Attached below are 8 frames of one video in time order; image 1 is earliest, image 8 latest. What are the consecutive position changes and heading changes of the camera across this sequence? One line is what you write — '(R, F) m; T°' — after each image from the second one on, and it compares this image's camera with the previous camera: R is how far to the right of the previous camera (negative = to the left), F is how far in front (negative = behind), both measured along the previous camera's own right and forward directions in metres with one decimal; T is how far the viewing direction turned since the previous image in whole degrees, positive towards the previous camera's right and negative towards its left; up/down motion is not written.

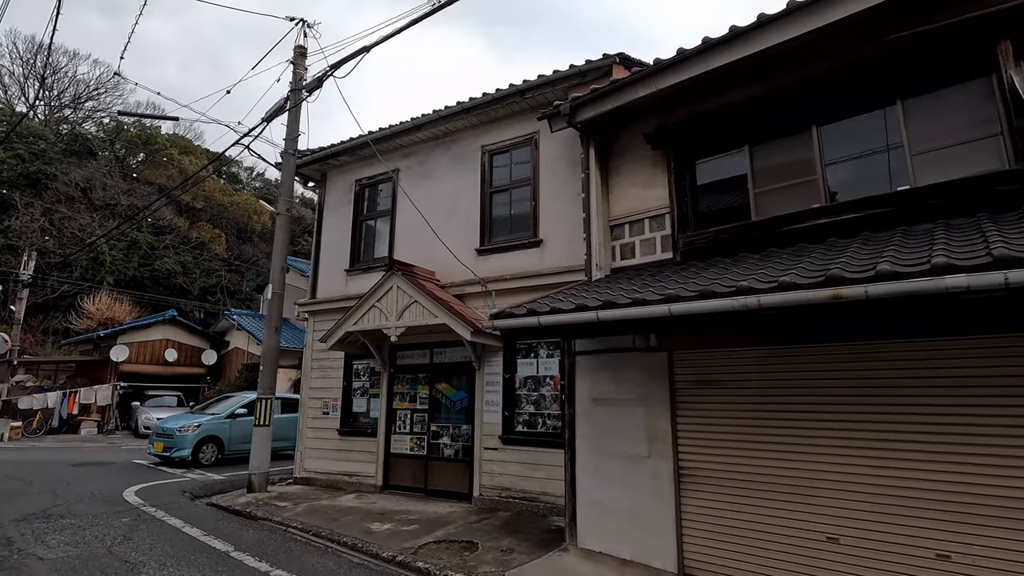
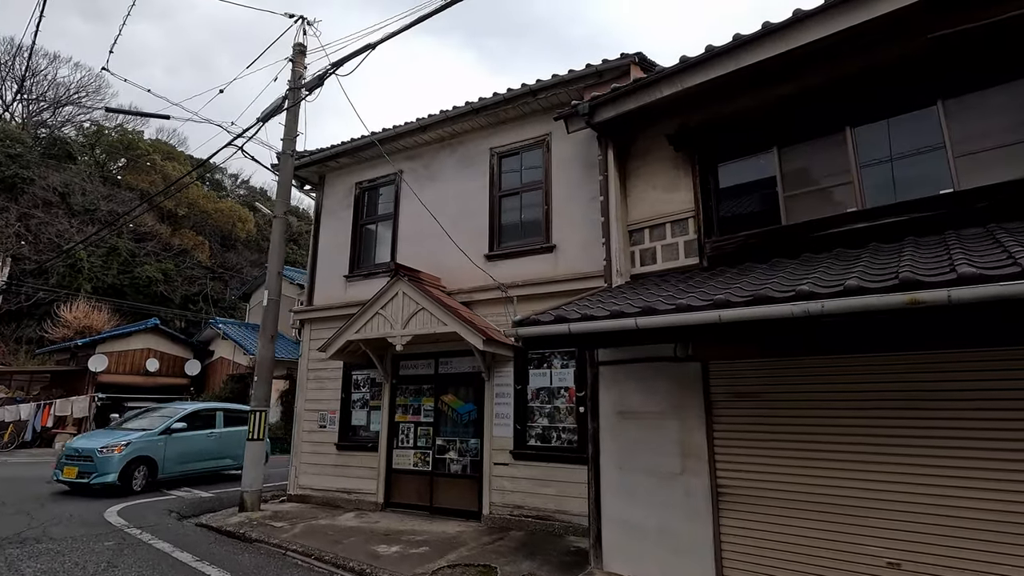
(-0.4, +0.3) m; +2°
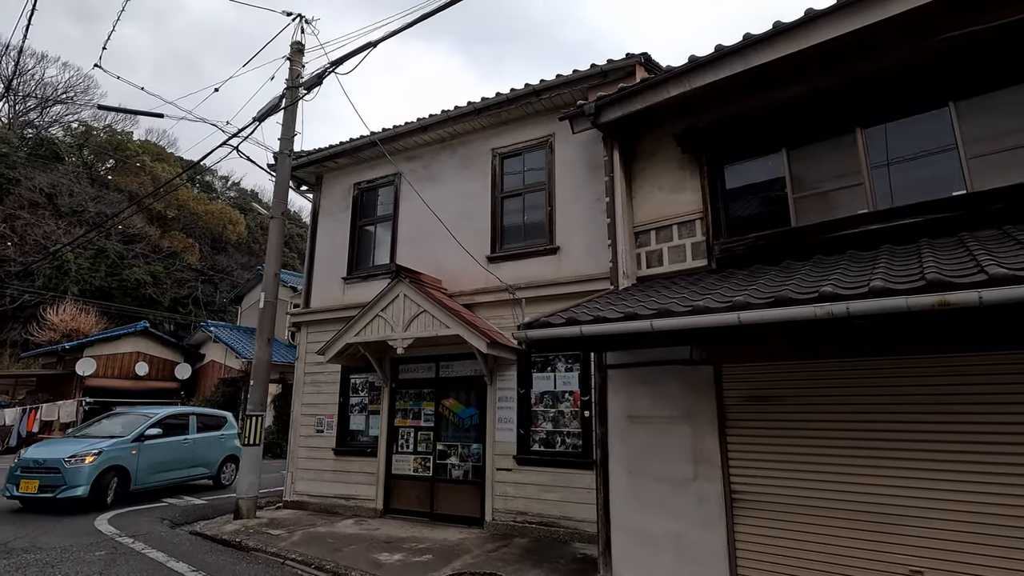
(-0.2, +0.1) m; +1°
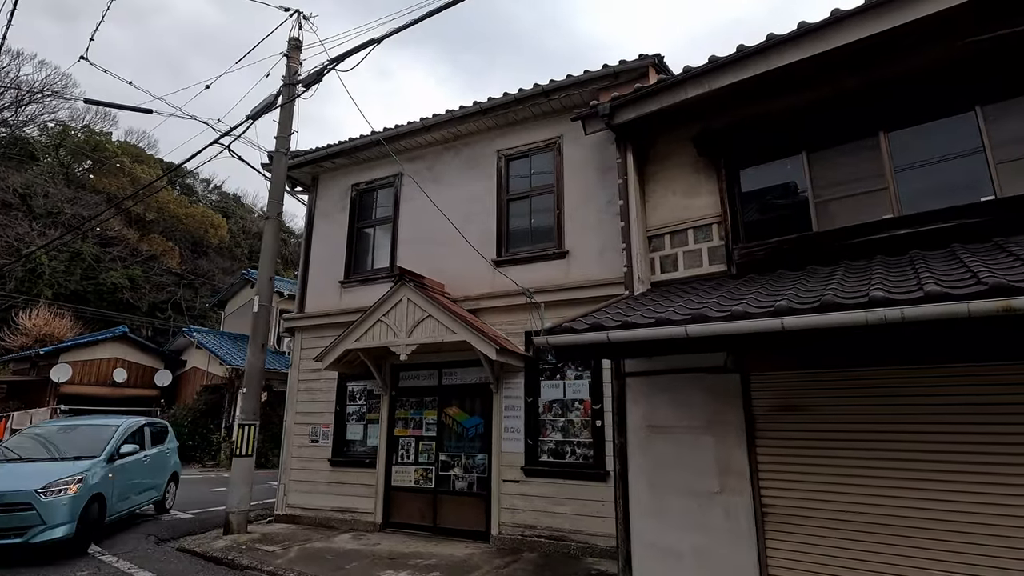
(-0.3, +0.2) m; +2°
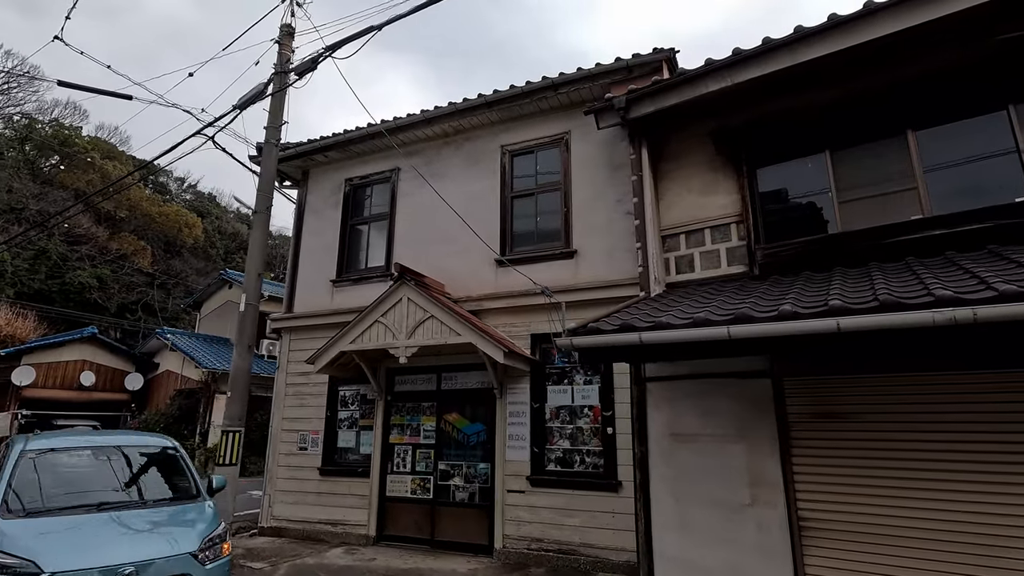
(-0.3, +0.3) m; +2°
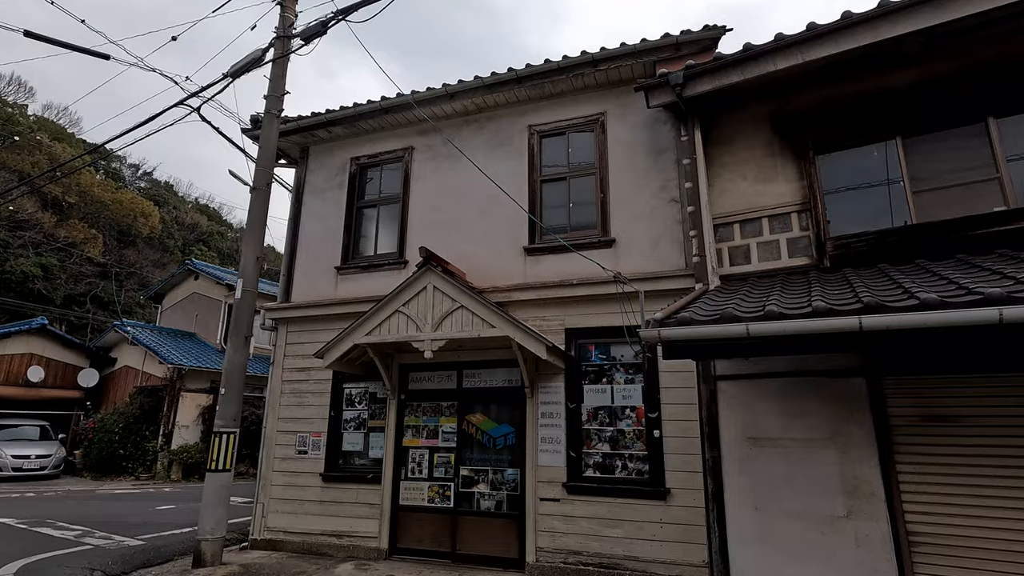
(-0.8, +0.6) m; +4°
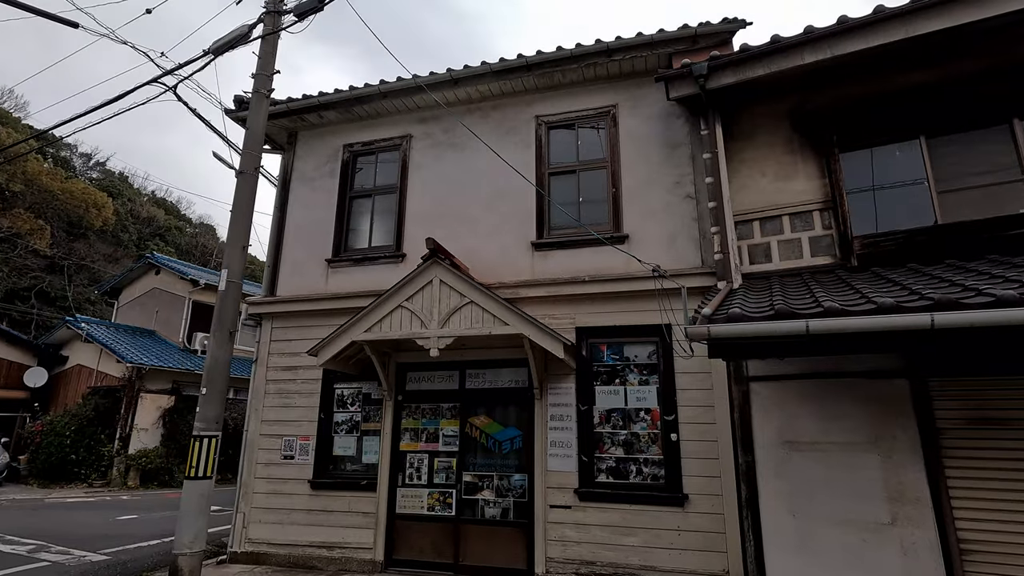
(-0.5, +0.3) m; +4°
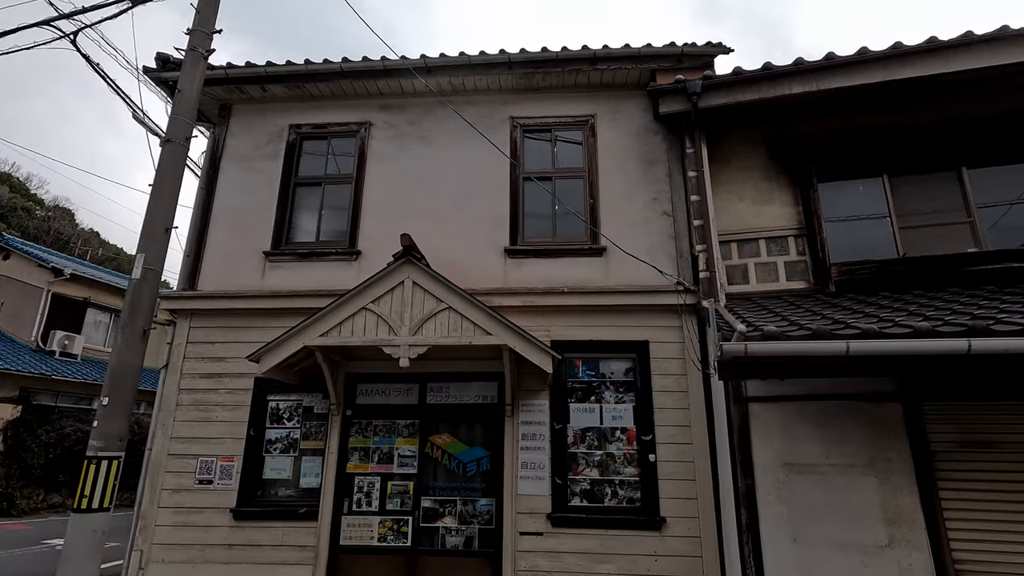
(-0.8, +0.5) m; +11°
